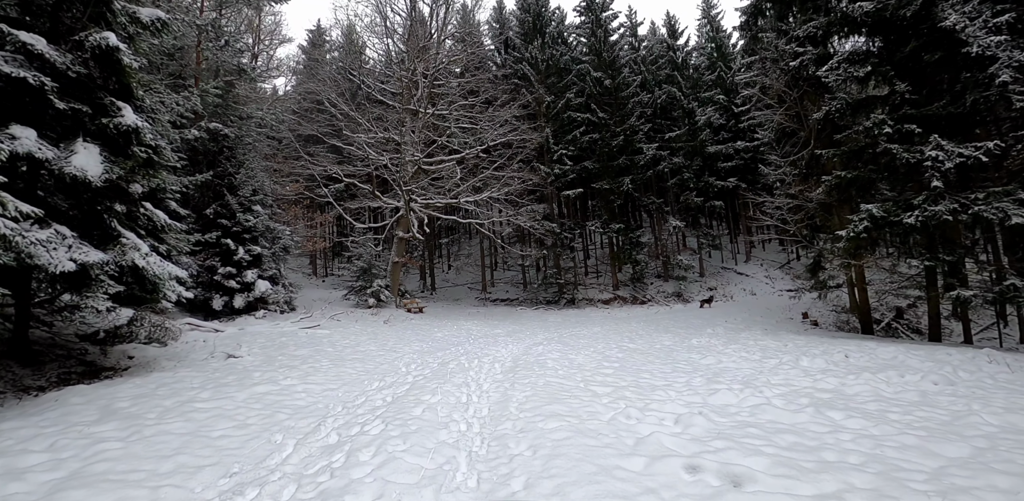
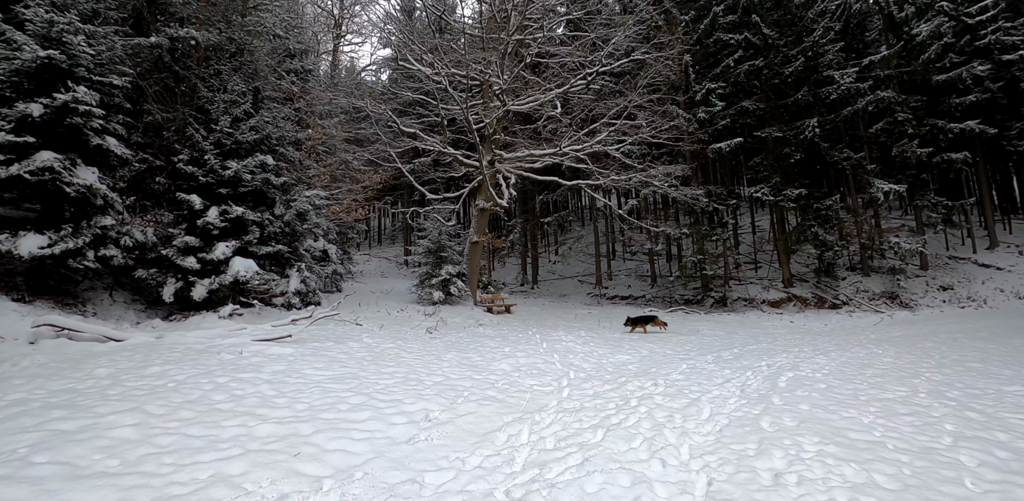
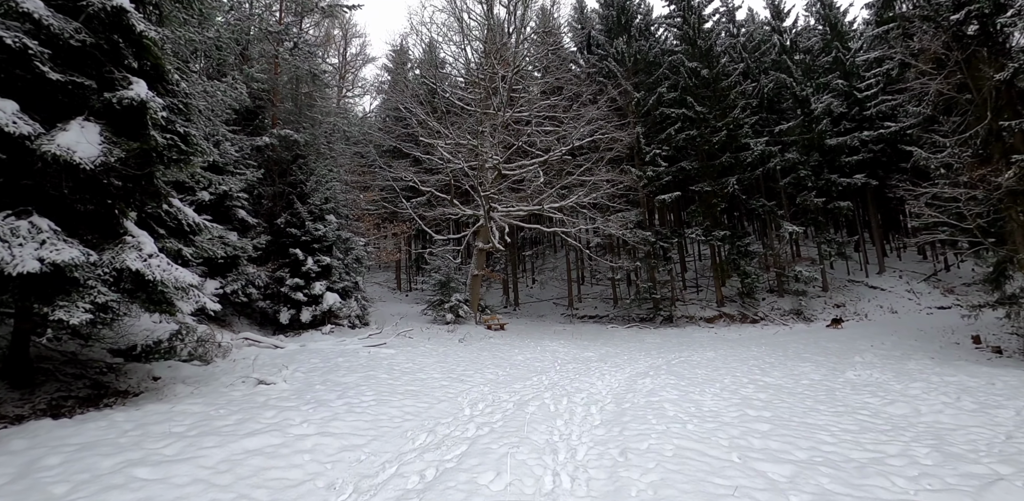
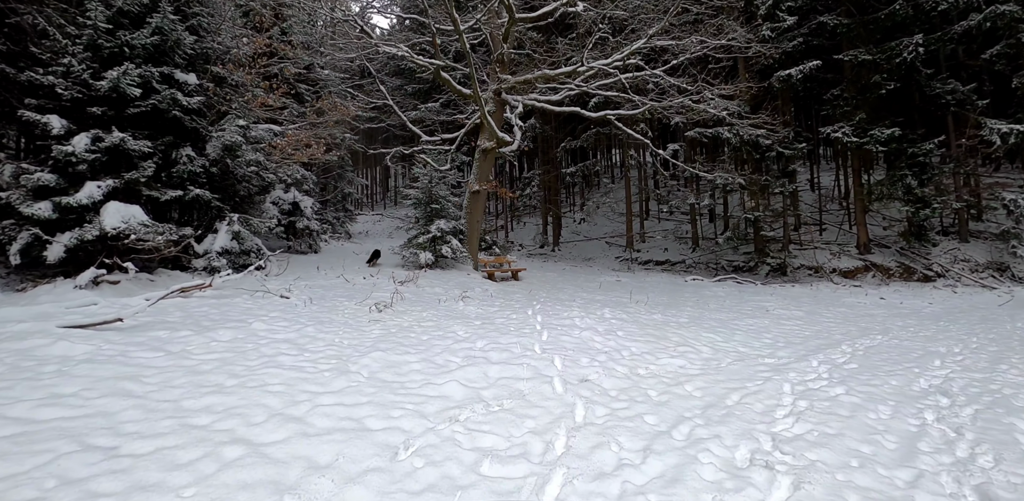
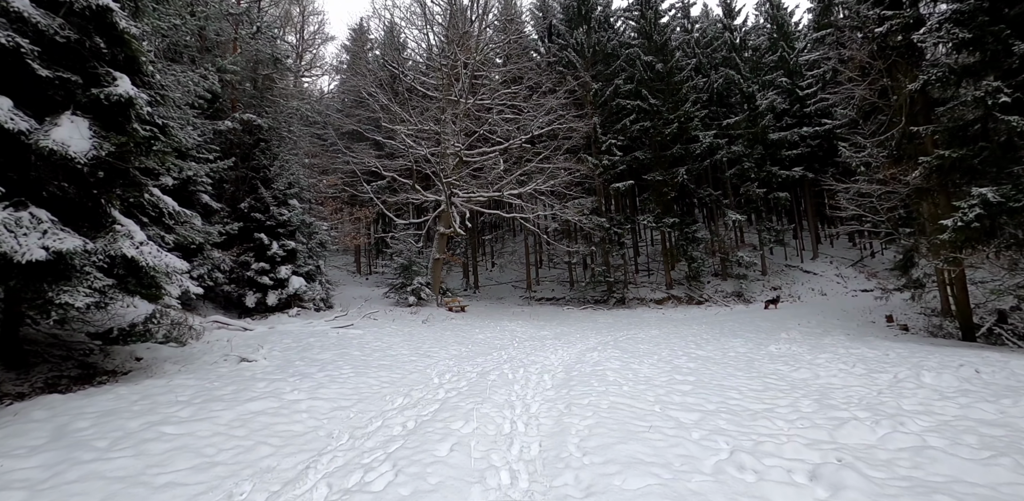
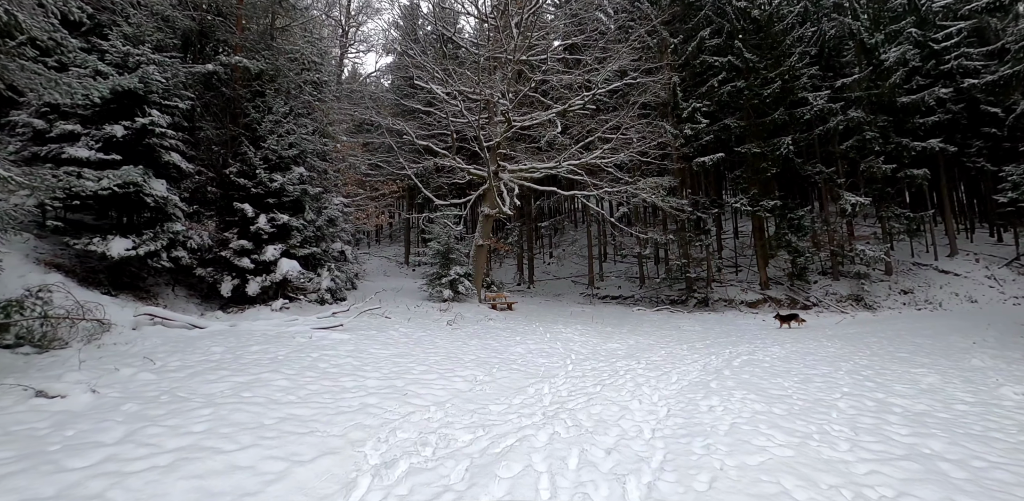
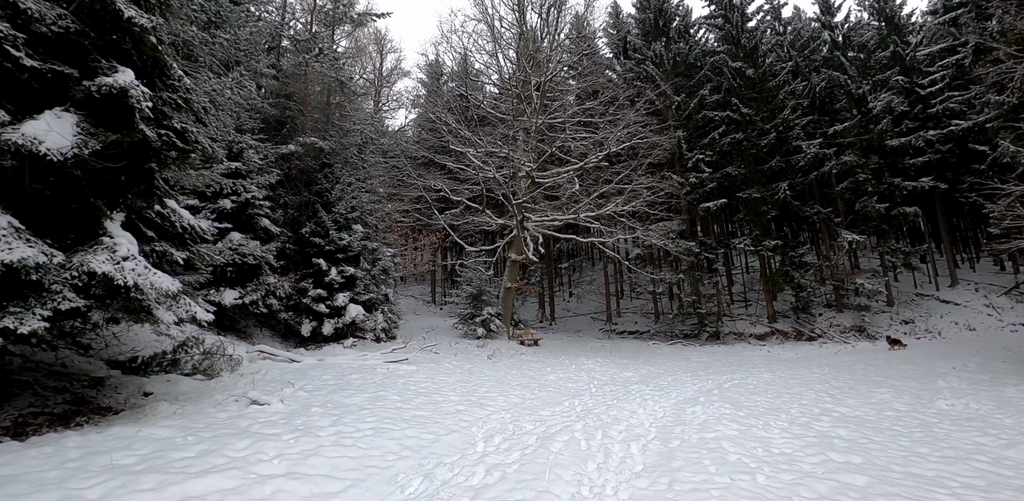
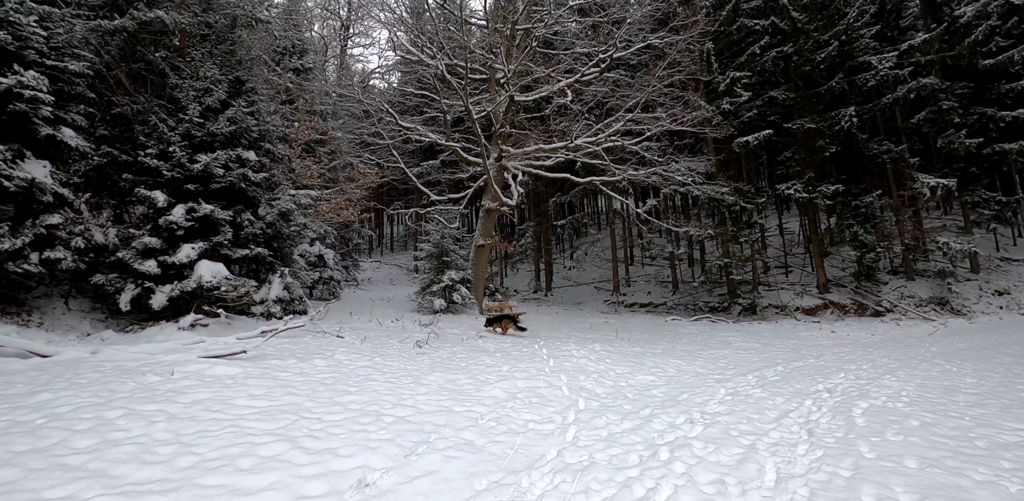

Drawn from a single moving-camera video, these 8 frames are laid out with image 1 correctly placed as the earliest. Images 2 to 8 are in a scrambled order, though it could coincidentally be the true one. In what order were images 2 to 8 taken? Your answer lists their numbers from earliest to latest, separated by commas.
5, 3, 7, 6, 2, 8, 4
